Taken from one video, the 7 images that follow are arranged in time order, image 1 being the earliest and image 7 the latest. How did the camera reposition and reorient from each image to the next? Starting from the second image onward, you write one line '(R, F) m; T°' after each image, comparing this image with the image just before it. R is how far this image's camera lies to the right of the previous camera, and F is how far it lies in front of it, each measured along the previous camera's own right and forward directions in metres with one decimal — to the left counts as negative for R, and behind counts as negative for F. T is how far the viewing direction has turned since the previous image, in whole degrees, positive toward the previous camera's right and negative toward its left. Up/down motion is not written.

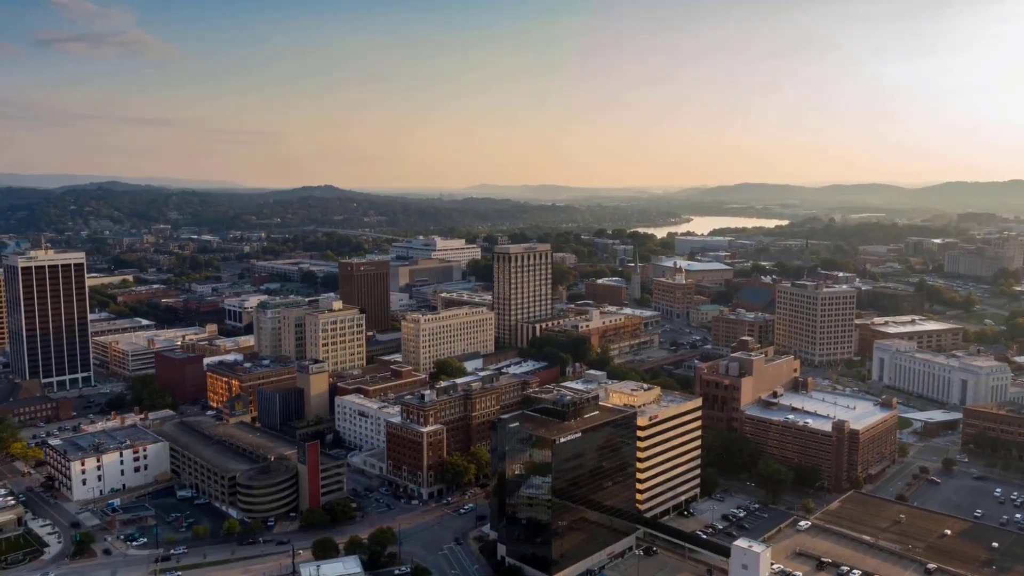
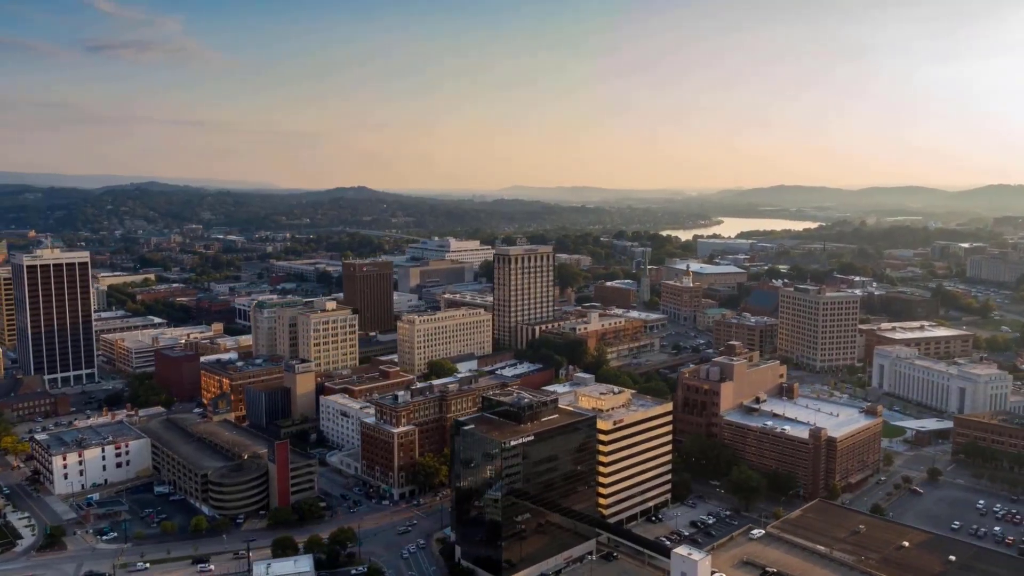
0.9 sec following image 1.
(+3.4, +0.1) m; -2°
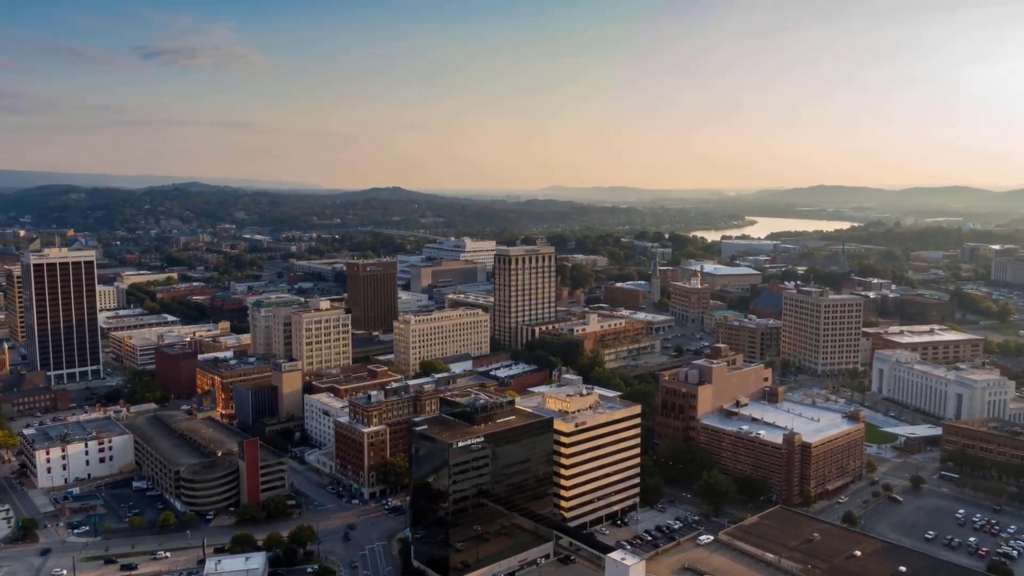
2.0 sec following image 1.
(+3.6, +0.2) m; -3°
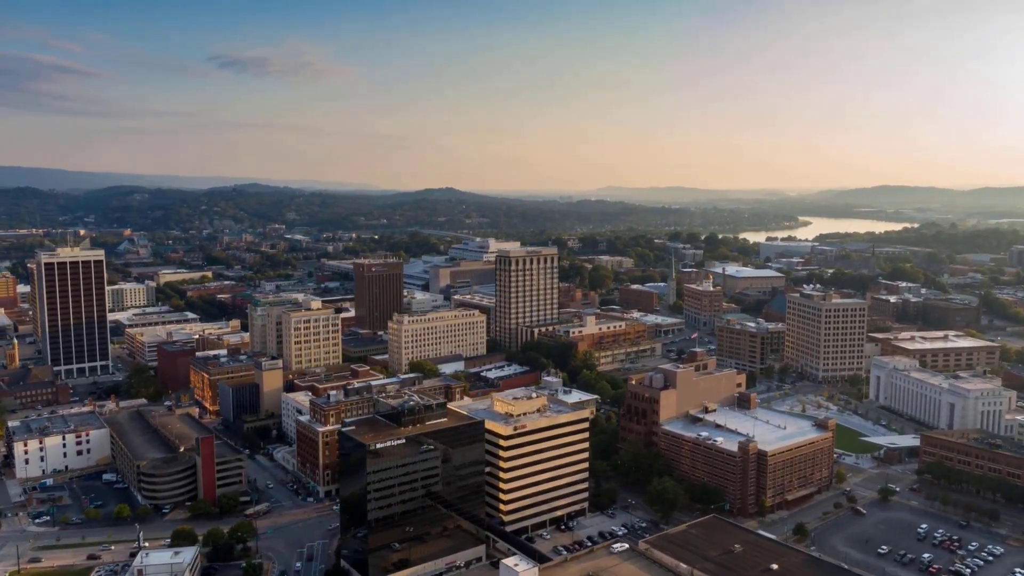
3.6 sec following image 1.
(+5.6, +0.4) m; -4°
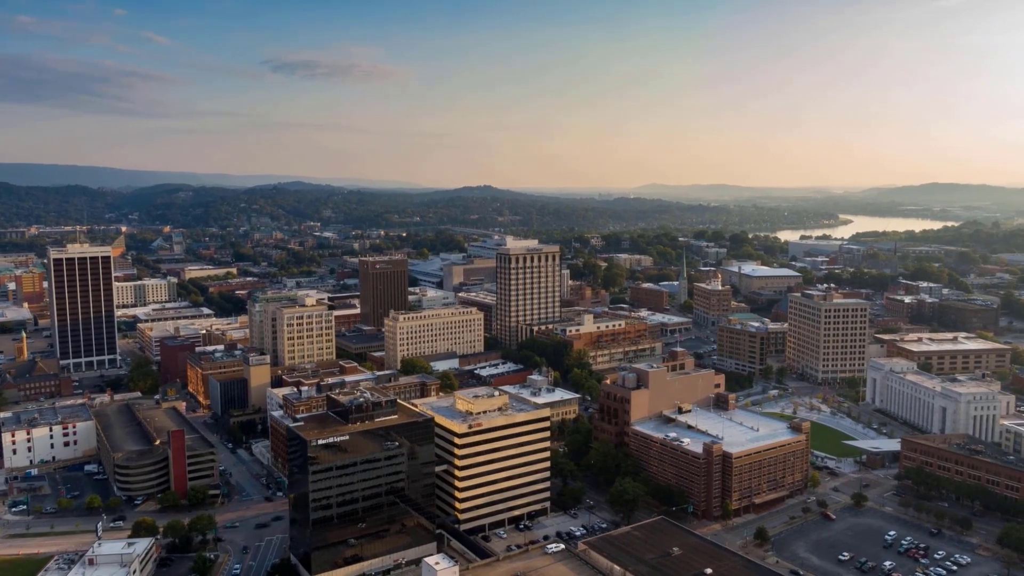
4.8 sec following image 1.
(+4.1, +0.2) m; -3°
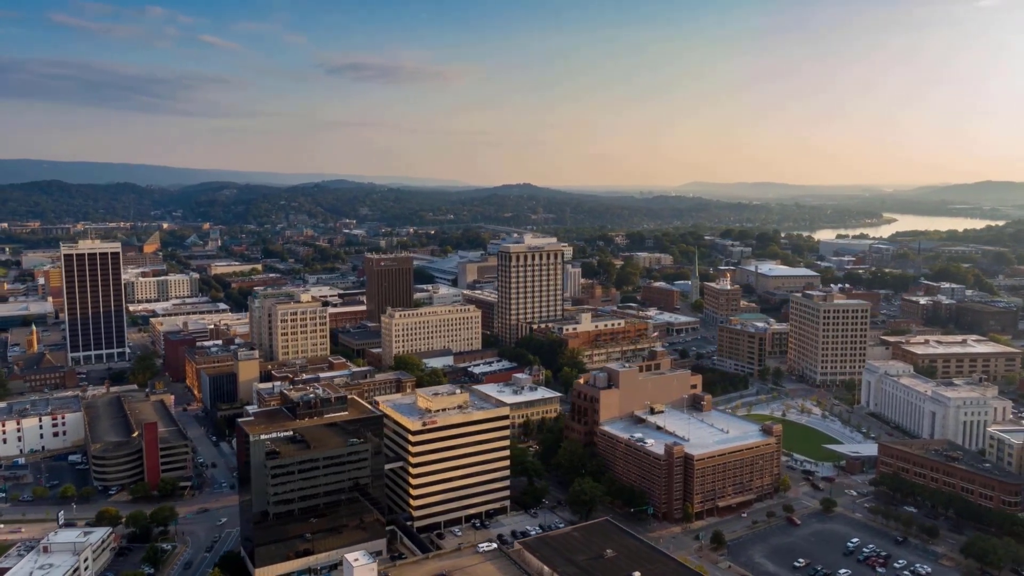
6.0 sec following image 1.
(+4.2, +0.2) m; -3°
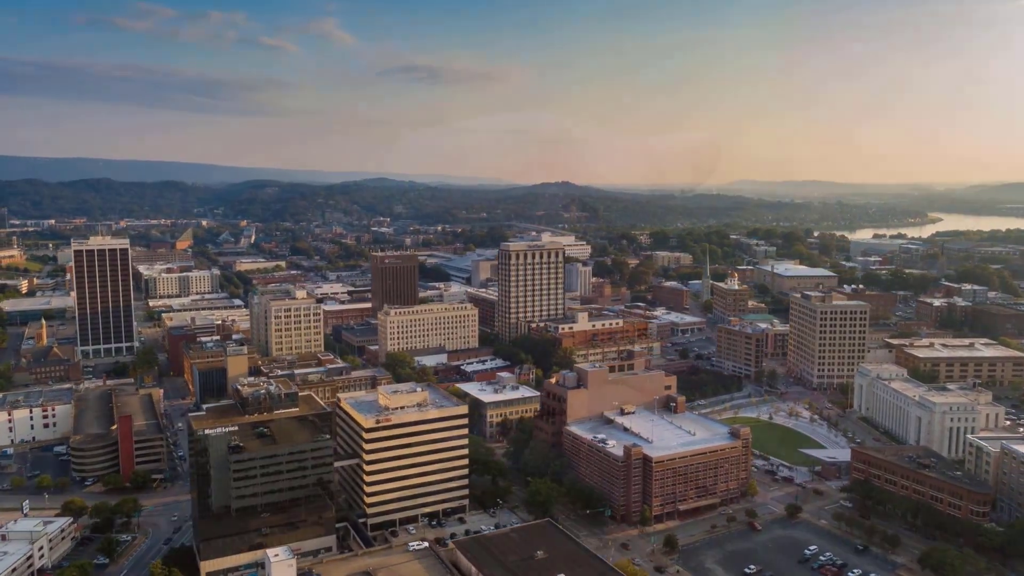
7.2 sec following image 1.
(+4.2, +0.3) m; -3°
